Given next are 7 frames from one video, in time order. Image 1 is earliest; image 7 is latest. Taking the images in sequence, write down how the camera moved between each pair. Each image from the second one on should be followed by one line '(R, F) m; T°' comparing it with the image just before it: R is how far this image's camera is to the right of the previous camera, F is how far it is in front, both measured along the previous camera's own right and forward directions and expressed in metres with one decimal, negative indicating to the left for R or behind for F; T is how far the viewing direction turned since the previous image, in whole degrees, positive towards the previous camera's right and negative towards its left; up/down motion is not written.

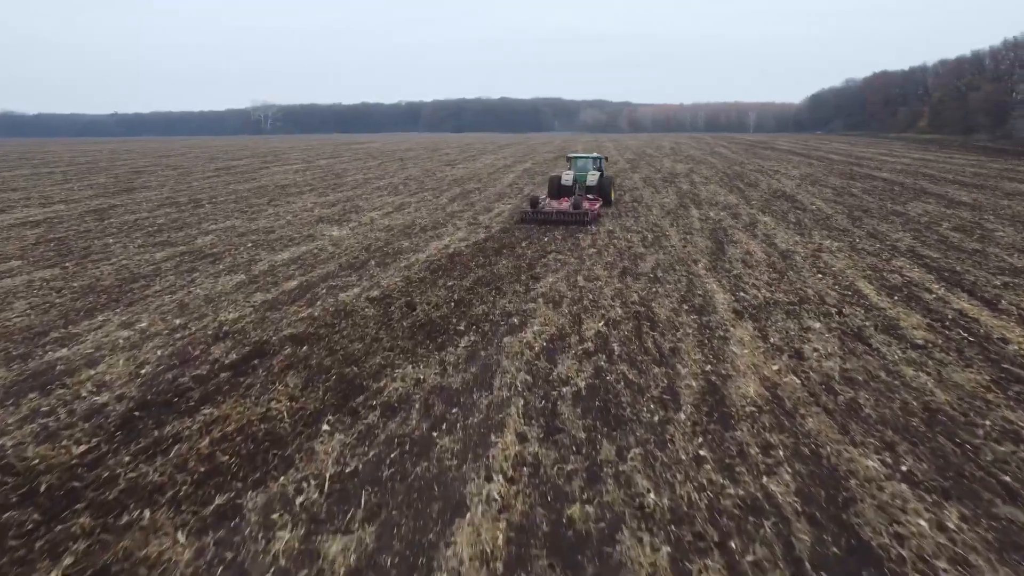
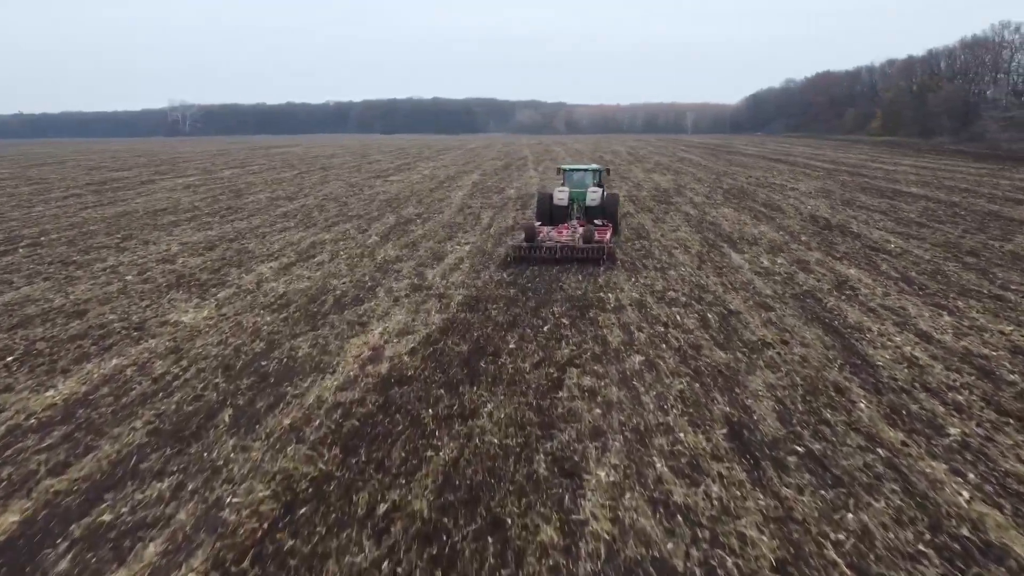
(-0.4, +5.0) m; +5°
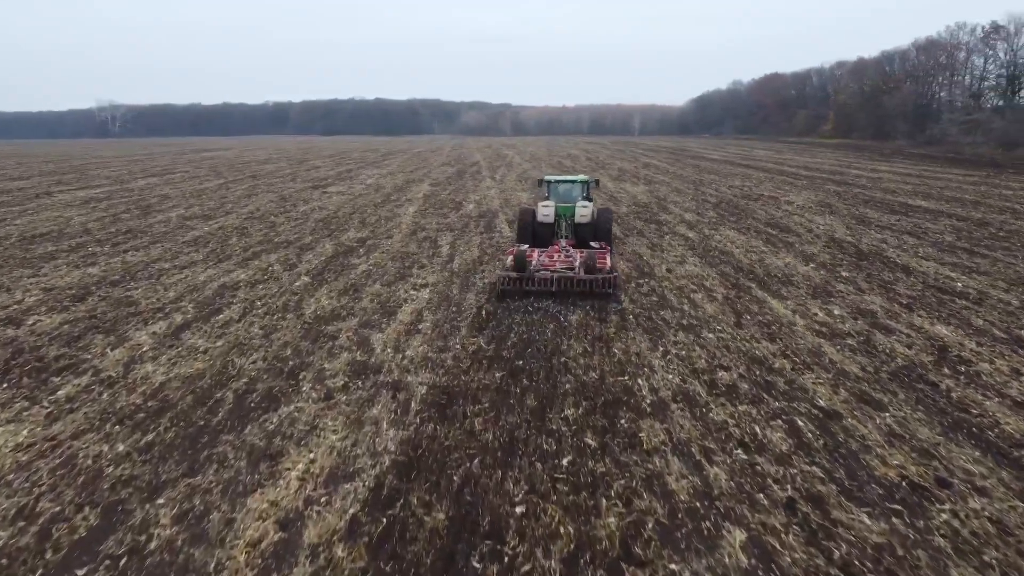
(-0.3, +2.7) m; +4°
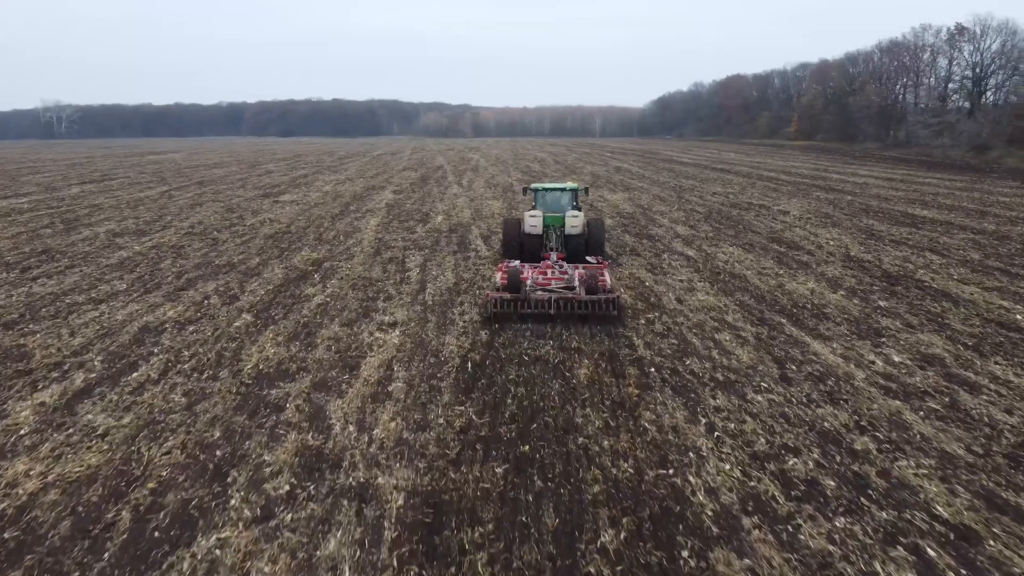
(-0.2, +1.6) m; +3°
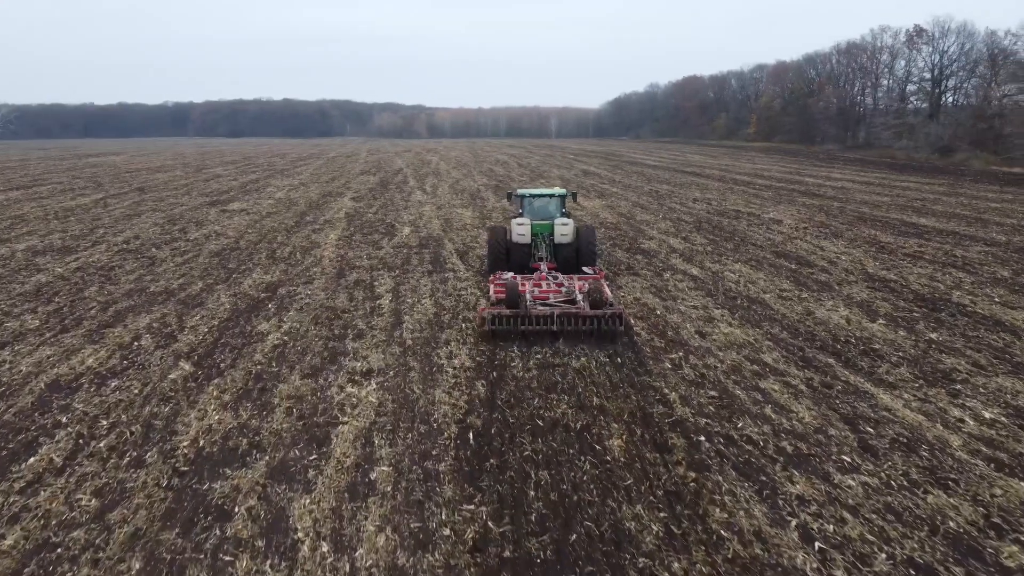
(-0.4, +1.4) m; +3°
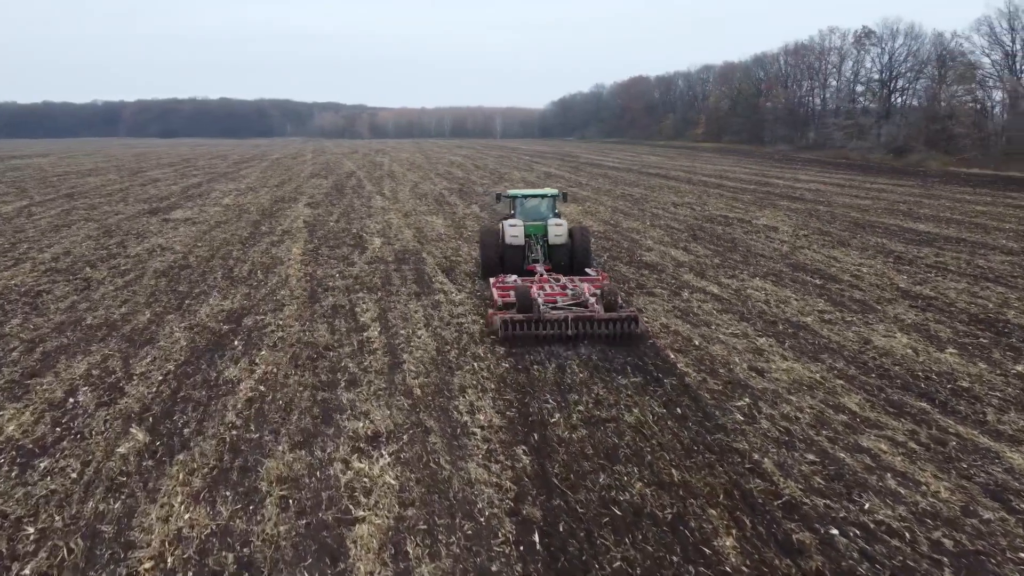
(-0.6, +1.3) m; +4°
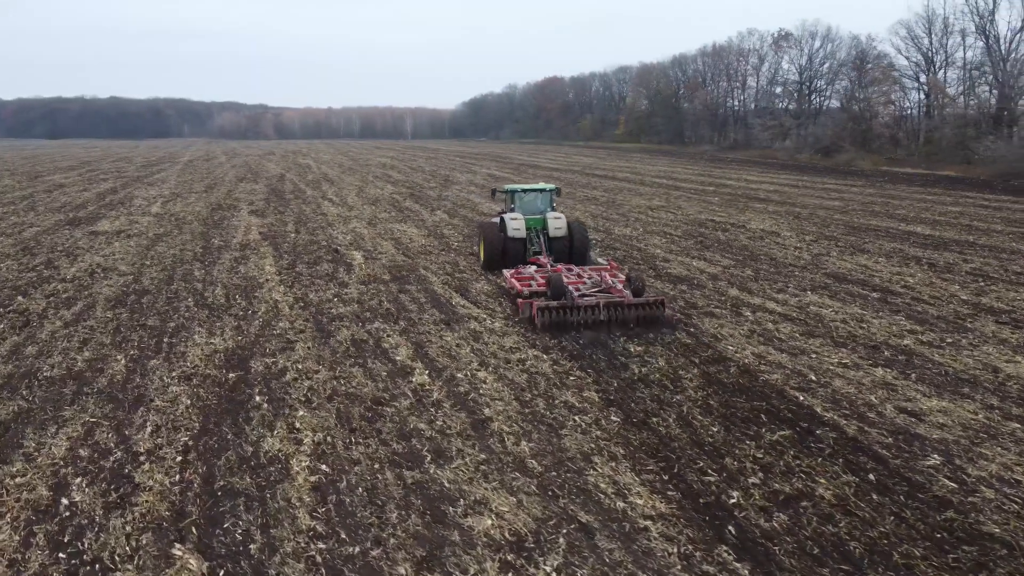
(-1.3, +1.4) m; +7°
